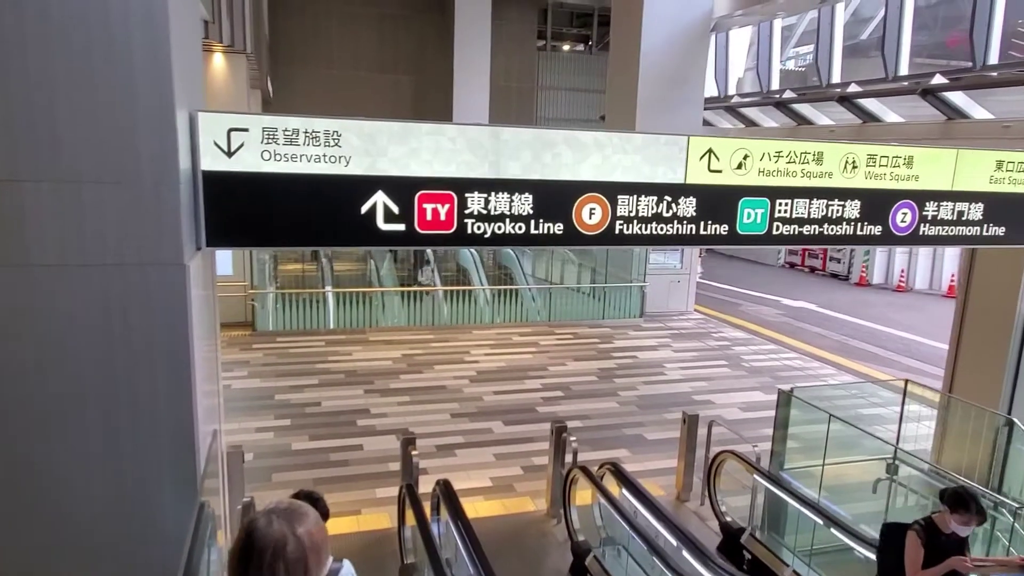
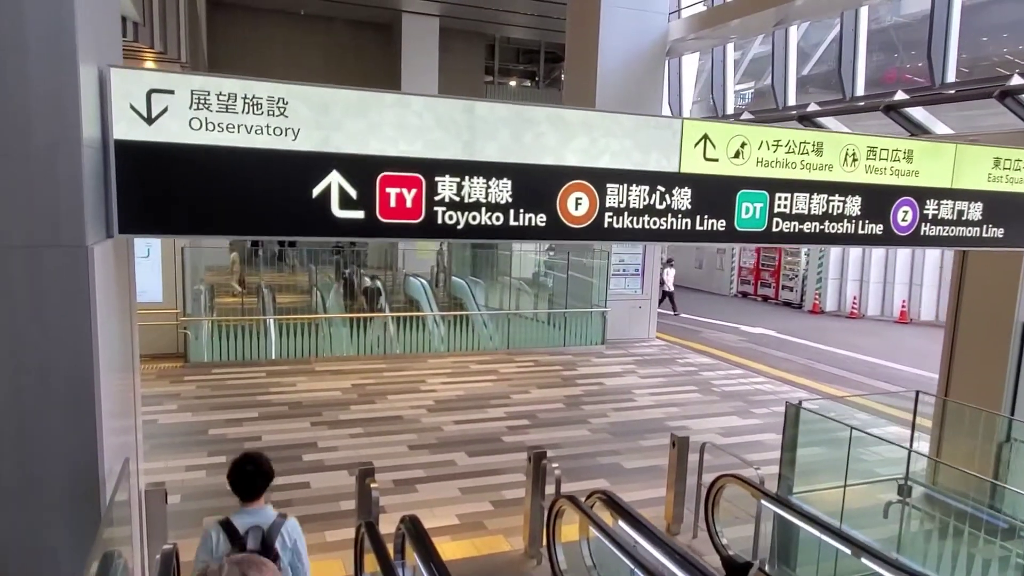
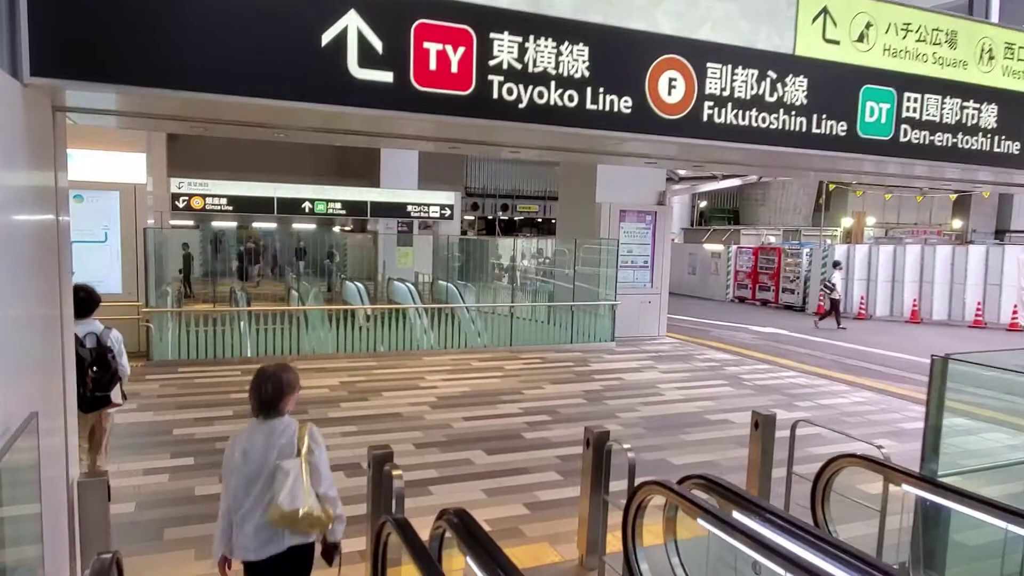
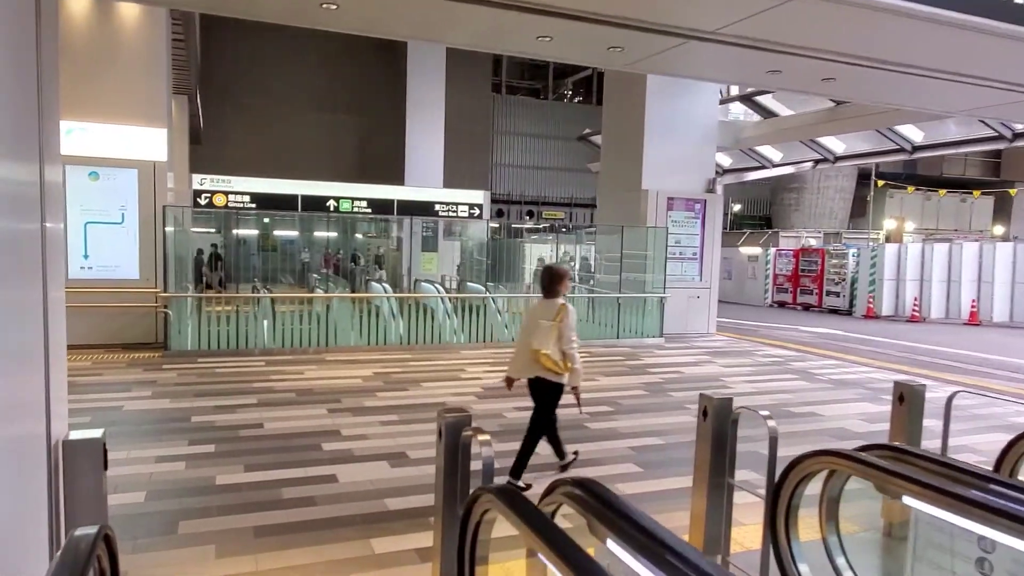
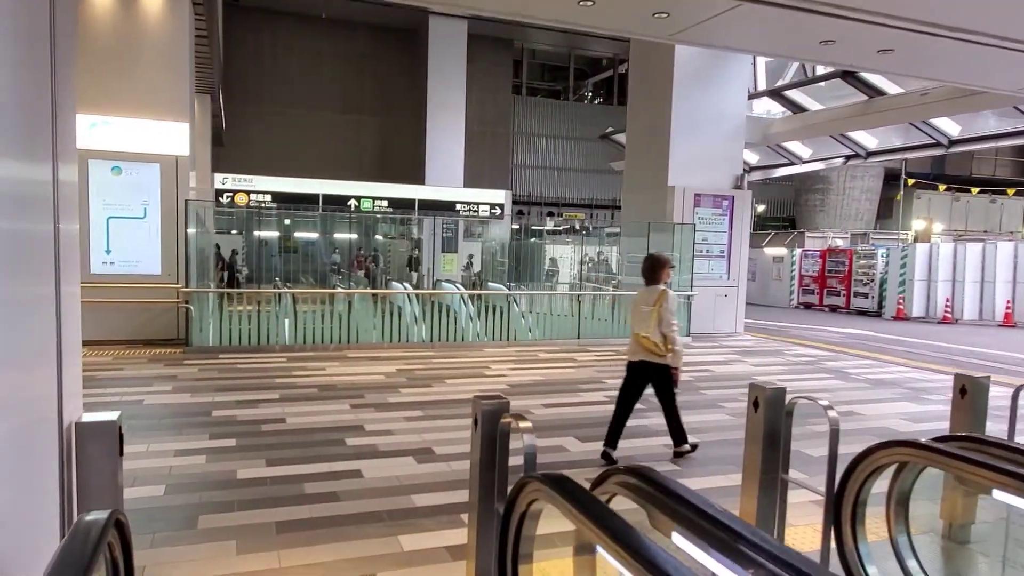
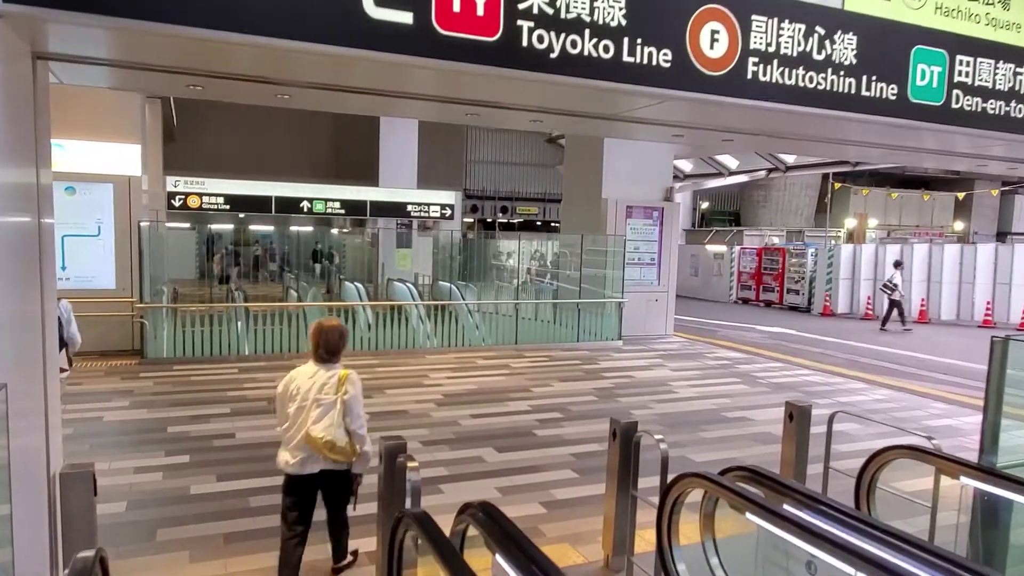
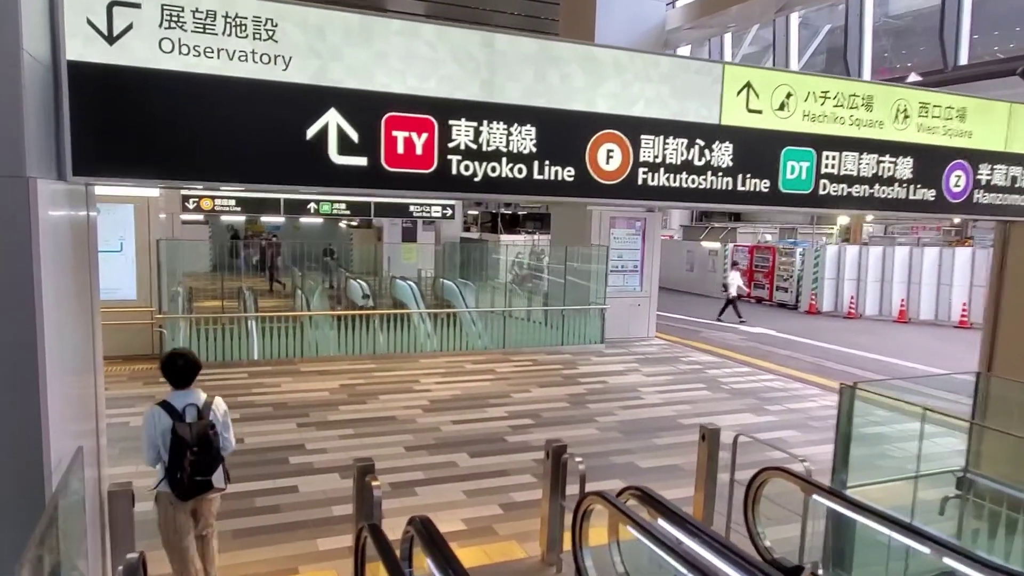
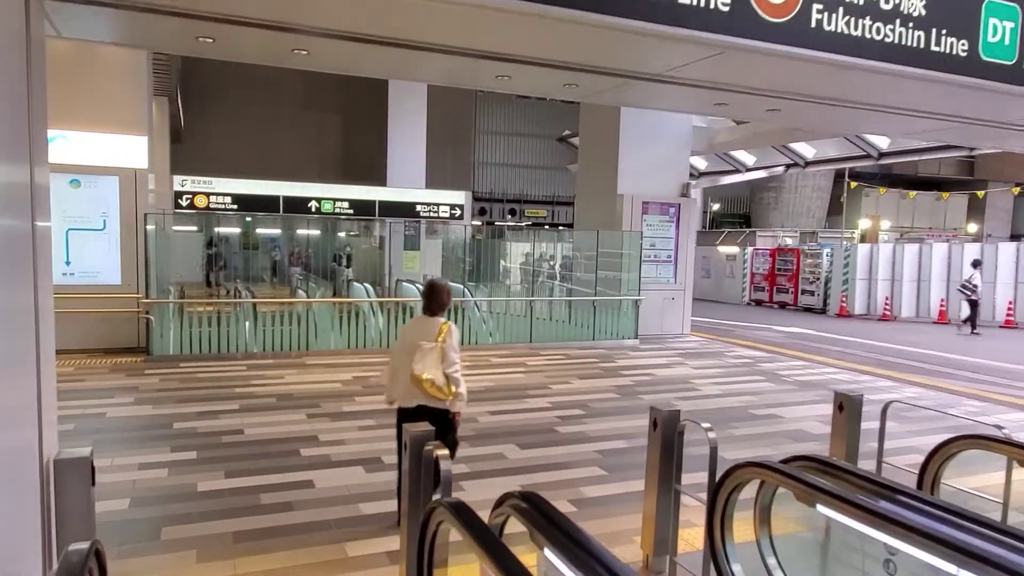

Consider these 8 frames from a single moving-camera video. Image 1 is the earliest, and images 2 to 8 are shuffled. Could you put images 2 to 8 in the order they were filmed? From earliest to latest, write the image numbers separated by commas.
2, 7, 3, 6, 8, 4, 5
